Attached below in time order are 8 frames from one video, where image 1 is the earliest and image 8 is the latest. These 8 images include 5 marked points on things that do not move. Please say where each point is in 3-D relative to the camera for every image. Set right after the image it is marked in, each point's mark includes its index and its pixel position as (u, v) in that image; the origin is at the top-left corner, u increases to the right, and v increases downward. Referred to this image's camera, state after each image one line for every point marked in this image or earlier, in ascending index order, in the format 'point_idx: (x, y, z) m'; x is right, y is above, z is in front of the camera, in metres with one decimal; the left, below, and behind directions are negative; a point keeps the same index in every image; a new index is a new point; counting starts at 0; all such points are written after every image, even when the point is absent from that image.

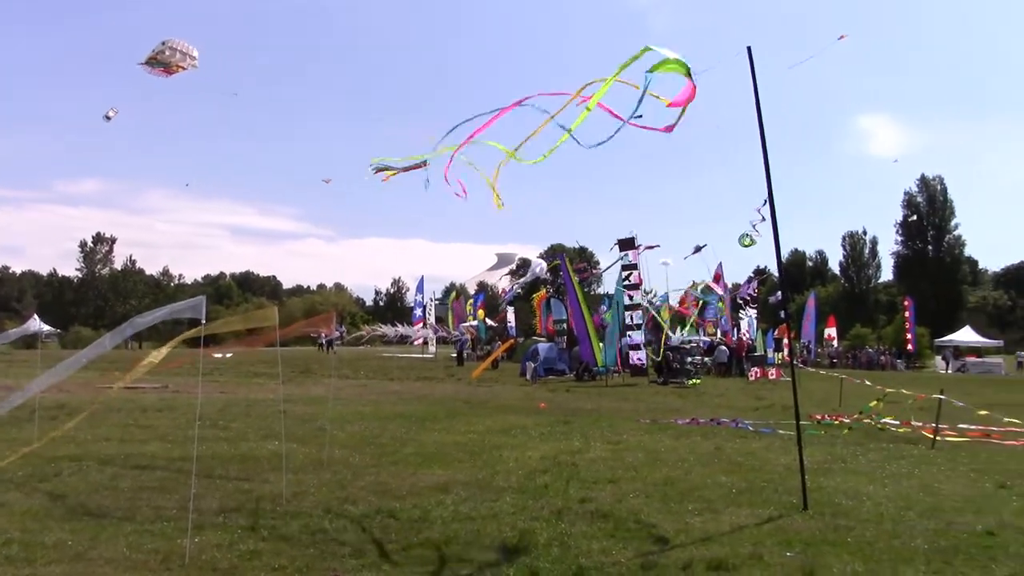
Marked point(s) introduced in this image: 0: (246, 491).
0: (-3.2, -2.5, +11.1) m
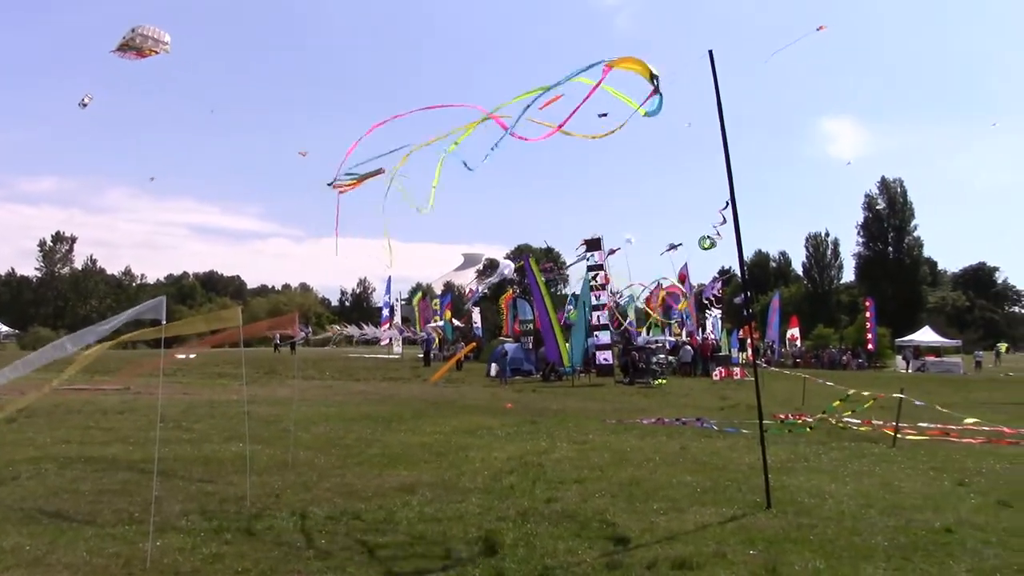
0: (-3.6, -2.5, +11.0) m
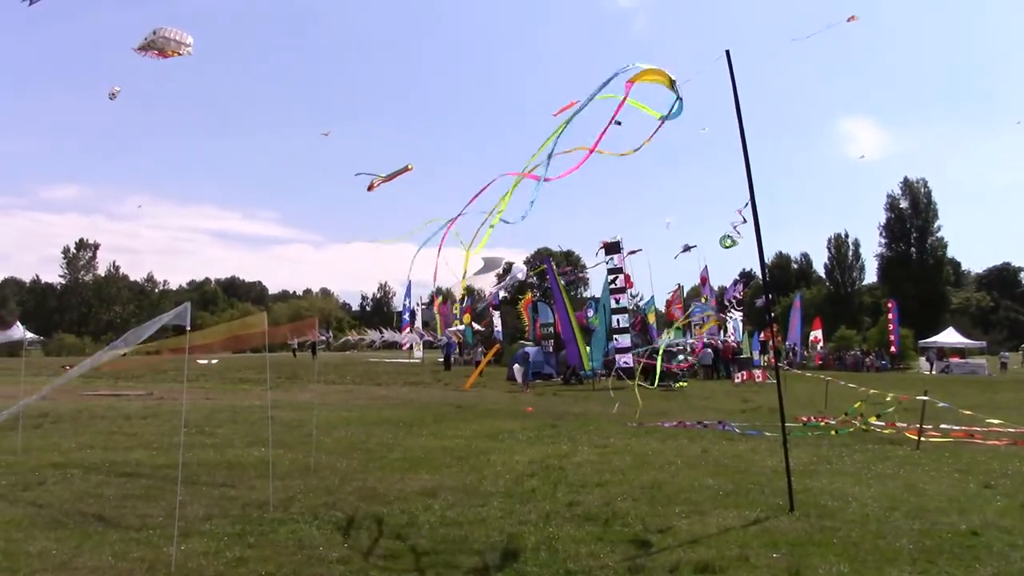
0: (-3.4, -2.5, +11.0) m
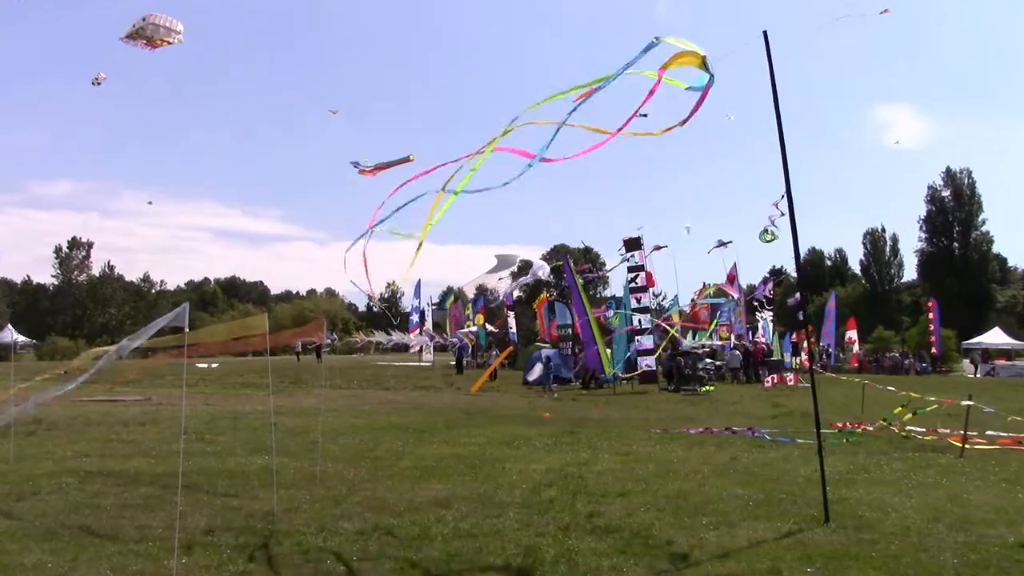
0: (-3.2, -2.5, +10.5) m
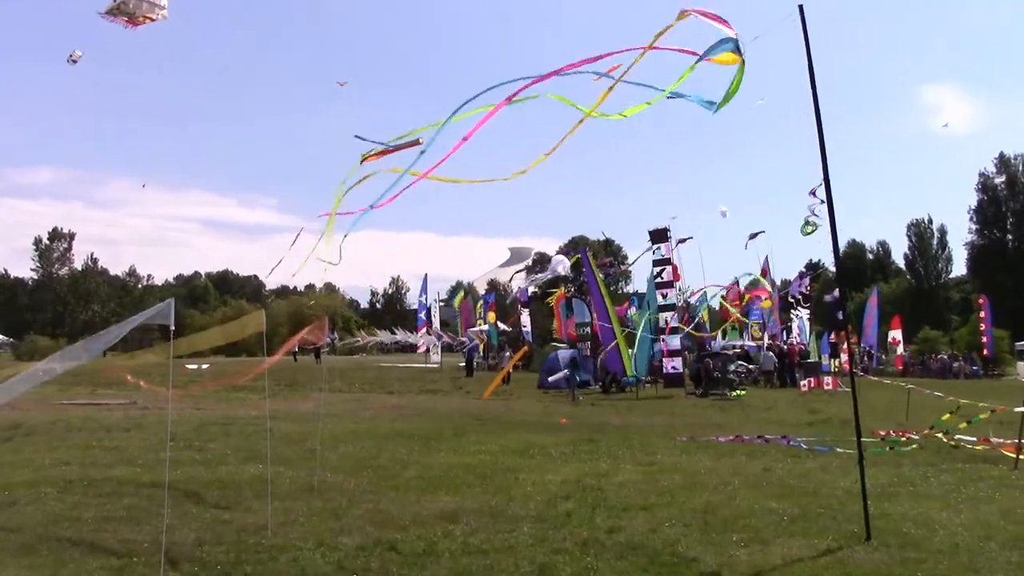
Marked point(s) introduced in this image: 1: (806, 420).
0: (-3.0, -2.5, +9.7) m
1: (+4.9, -2.2, +15.3) m
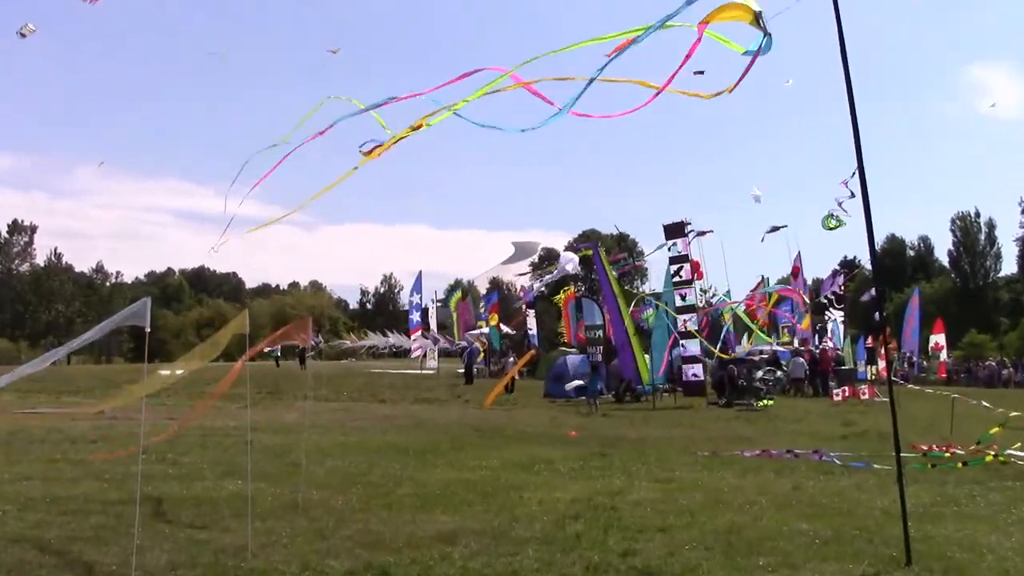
0: (-3.0, -2.5, +8.8) m
1: (+5.0, -2.3, +14.2) m
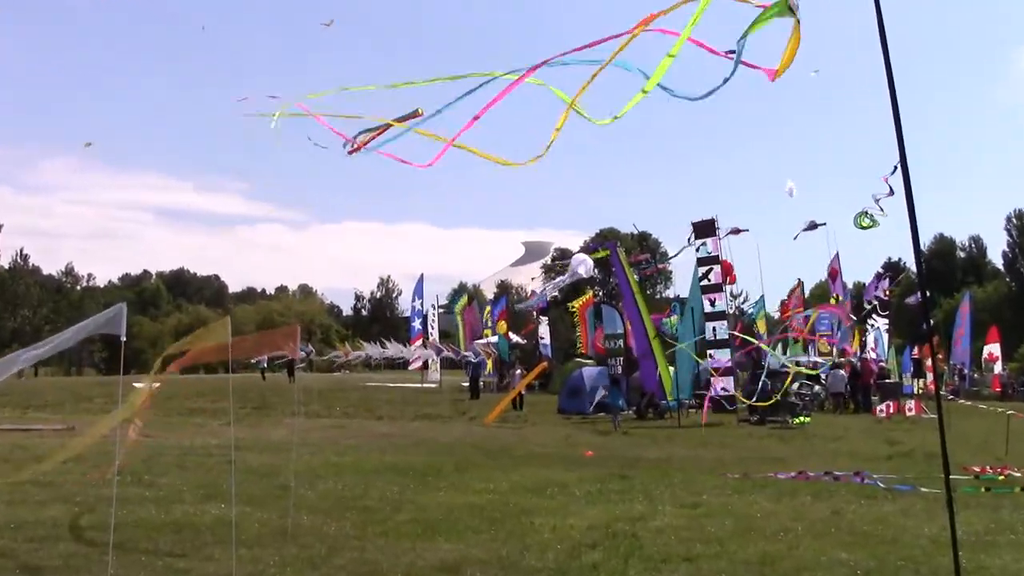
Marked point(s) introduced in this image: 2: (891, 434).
0: (-2.9, -2.5, +7.9) m
1: (+5.2, -2.4, +13.3) m
2: (+6.8, -2.7, +17.1) m
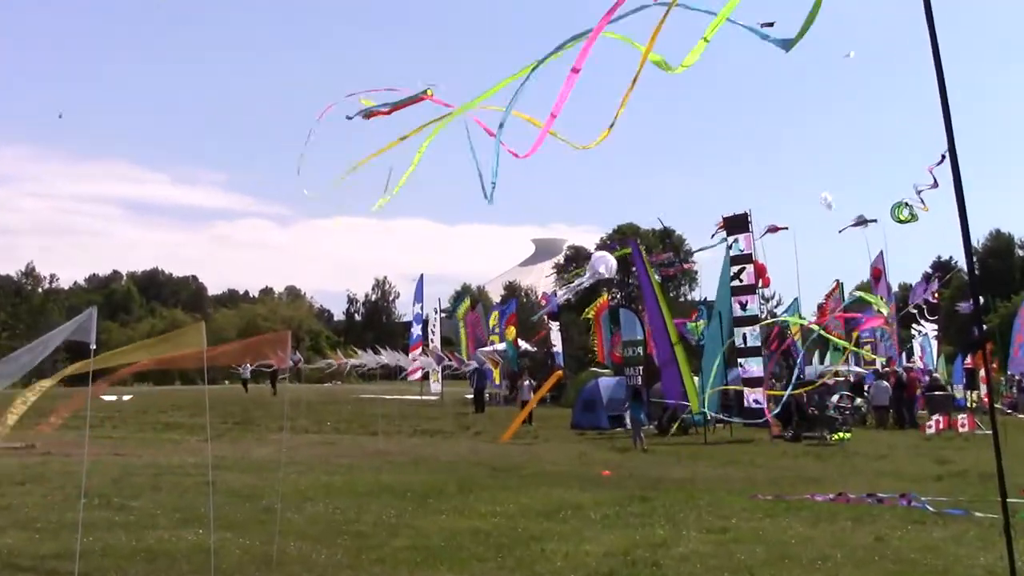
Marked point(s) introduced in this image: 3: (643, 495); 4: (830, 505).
0: (-2.9, -2.5, +7.1) m
1: (+5.3, -2.4, +12.4) m
2: (+6.9, -2.7, +16.2) m
3: (+1.6, -2.4, +11.0) m
4: (+3.3, -2.3, +9.7) m
